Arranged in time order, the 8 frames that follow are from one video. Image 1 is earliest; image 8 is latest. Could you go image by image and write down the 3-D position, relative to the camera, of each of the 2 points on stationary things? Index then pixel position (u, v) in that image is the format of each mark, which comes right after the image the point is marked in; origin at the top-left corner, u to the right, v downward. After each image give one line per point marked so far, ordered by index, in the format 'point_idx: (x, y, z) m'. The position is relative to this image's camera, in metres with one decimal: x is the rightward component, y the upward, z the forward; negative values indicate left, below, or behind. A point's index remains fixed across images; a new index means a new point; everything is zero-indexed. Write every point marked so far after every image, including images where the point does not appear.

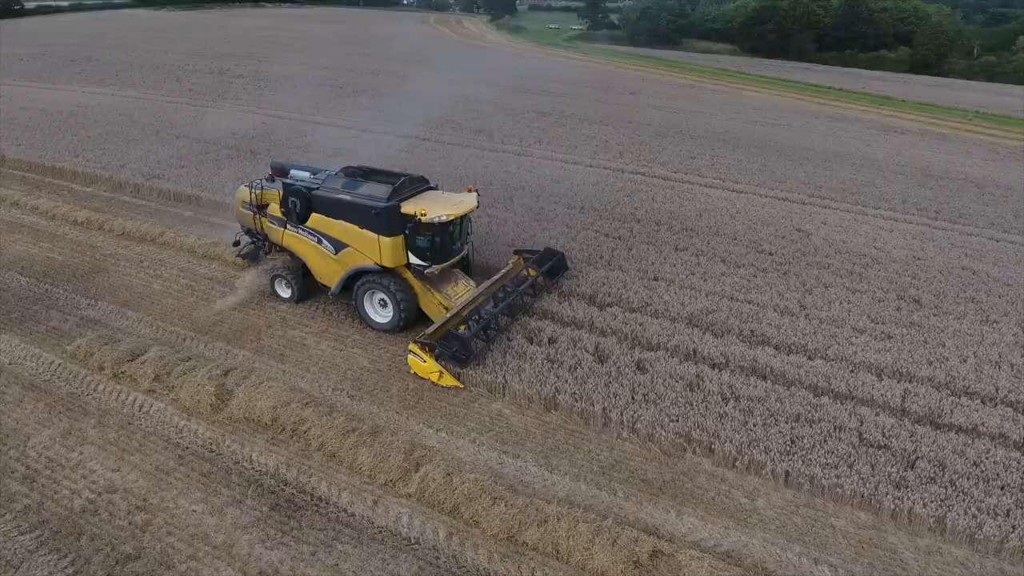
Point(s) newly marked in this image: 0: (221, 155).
0: (-6.6, +3.0, +15.6) m
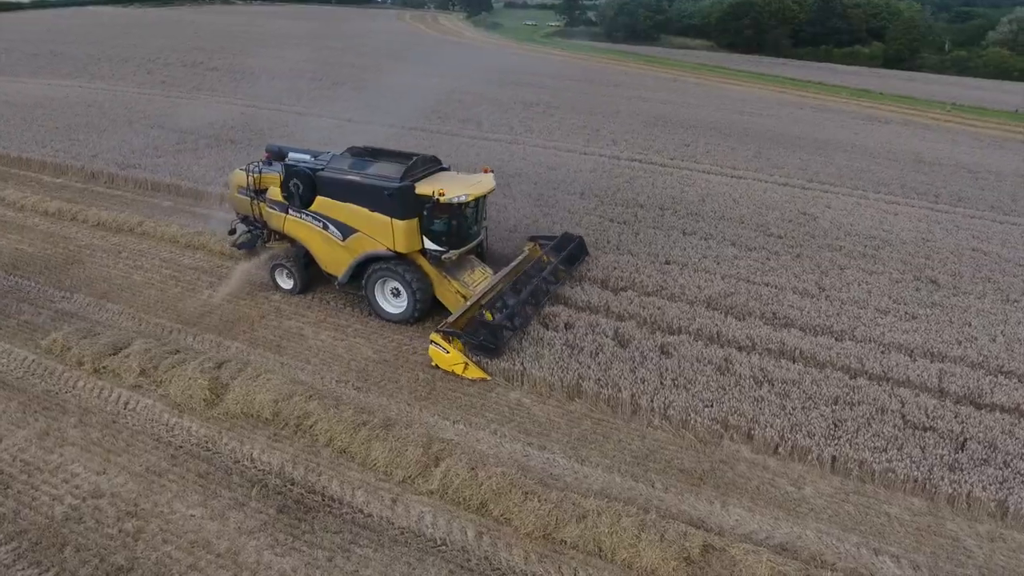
0: (-6.7, +3.1, +14.8) m
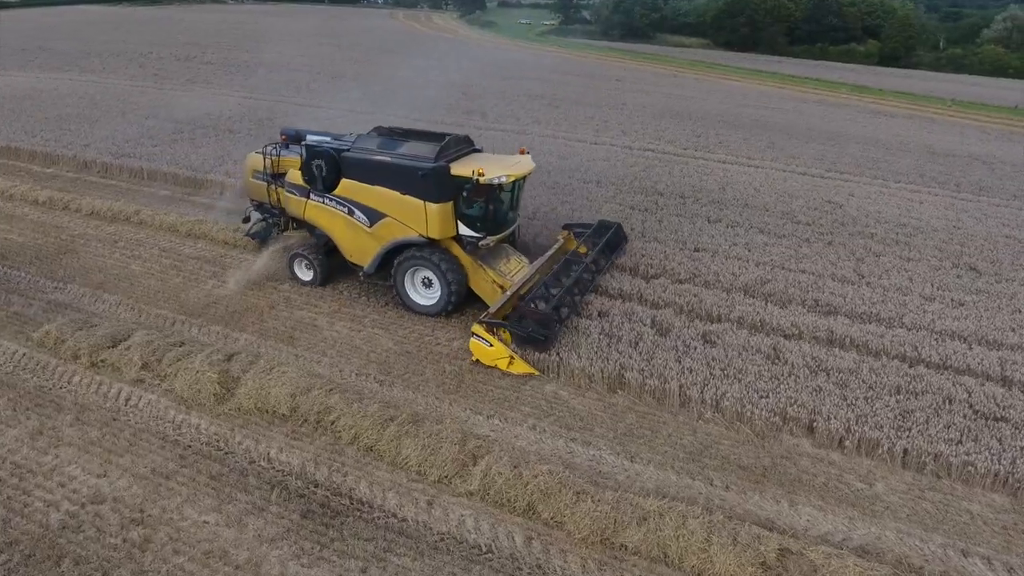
0: (-6.5, +3.1, +14.2) m
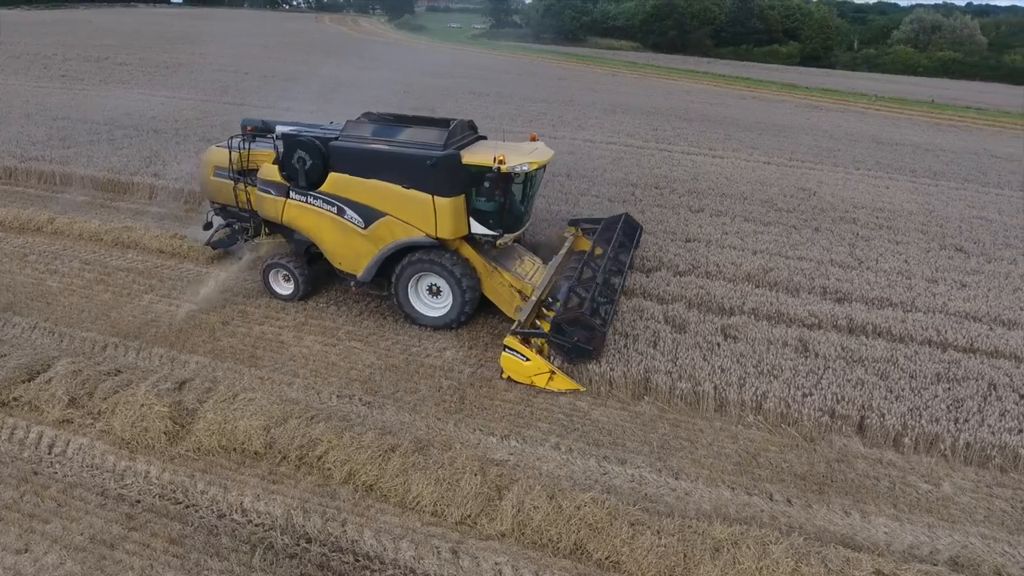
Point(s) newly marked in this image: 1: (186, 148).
0: (-7.2, +2.8, +12.6) m
1: (-5.6, +2.4, +11.9) m
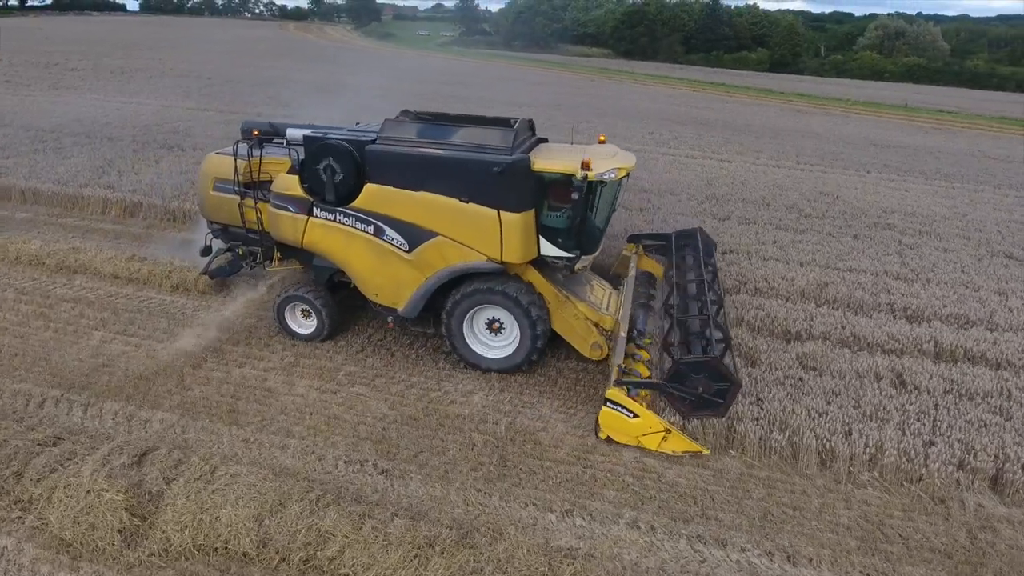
0: (-7.2, +2.3, +11.2) m
1: (-5.6, +2.0, +10.5) m
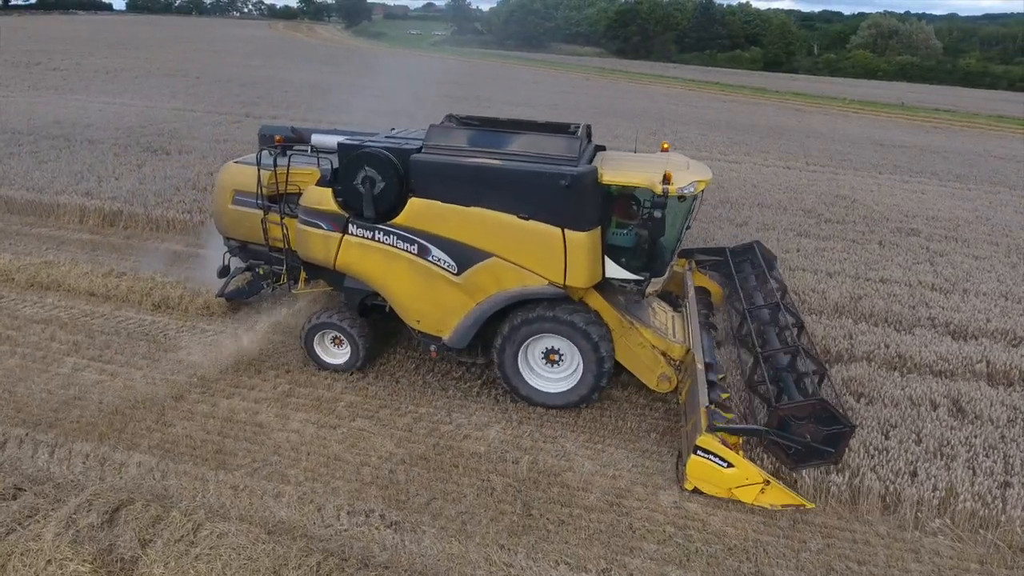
0: (-7.2, +2.1, +10.6) m
1: (-5.5, +1.8, +9.9) m
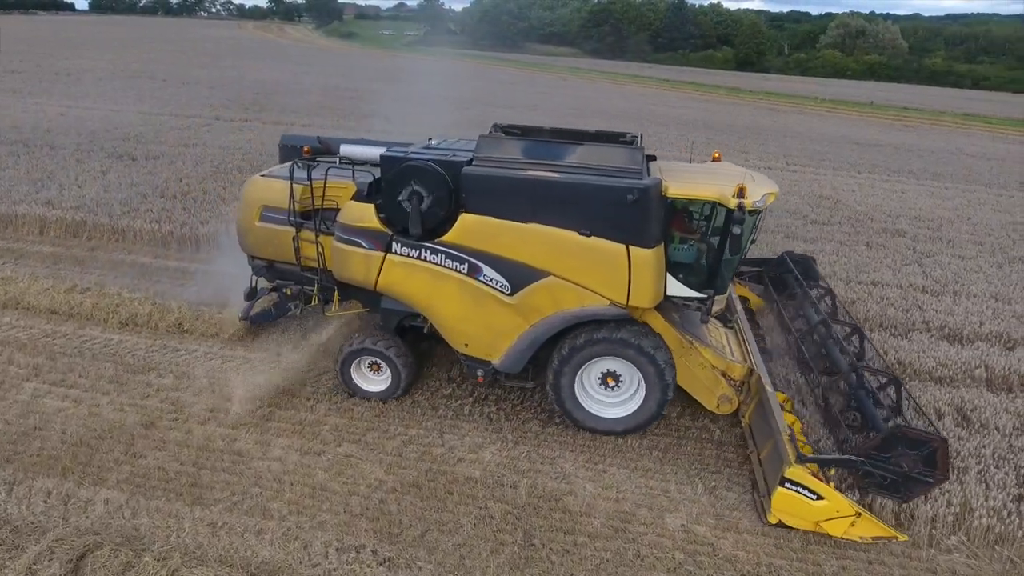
0: (-7.5, +1.9, +10.0) m
1: (-5.8, +1.6, +9.5) m
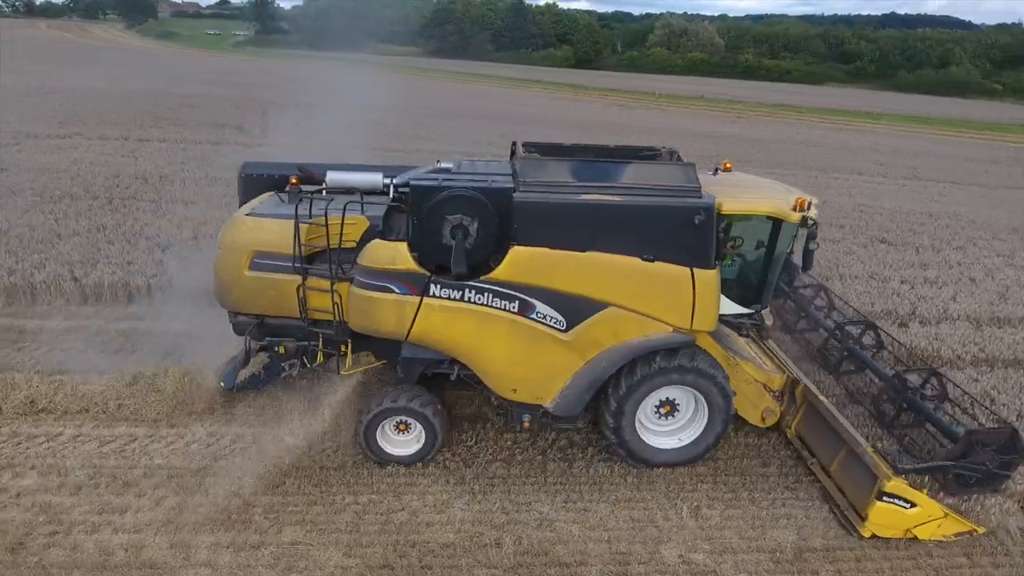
0: (-8.9, +1.1, +7.7) m
1: (-7.1, +0.9, +7.6) m
